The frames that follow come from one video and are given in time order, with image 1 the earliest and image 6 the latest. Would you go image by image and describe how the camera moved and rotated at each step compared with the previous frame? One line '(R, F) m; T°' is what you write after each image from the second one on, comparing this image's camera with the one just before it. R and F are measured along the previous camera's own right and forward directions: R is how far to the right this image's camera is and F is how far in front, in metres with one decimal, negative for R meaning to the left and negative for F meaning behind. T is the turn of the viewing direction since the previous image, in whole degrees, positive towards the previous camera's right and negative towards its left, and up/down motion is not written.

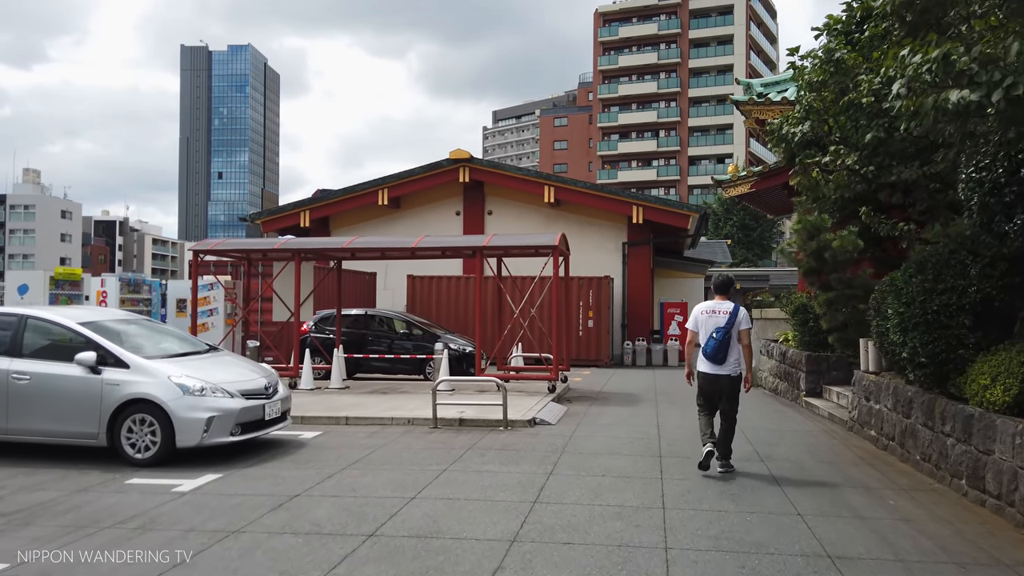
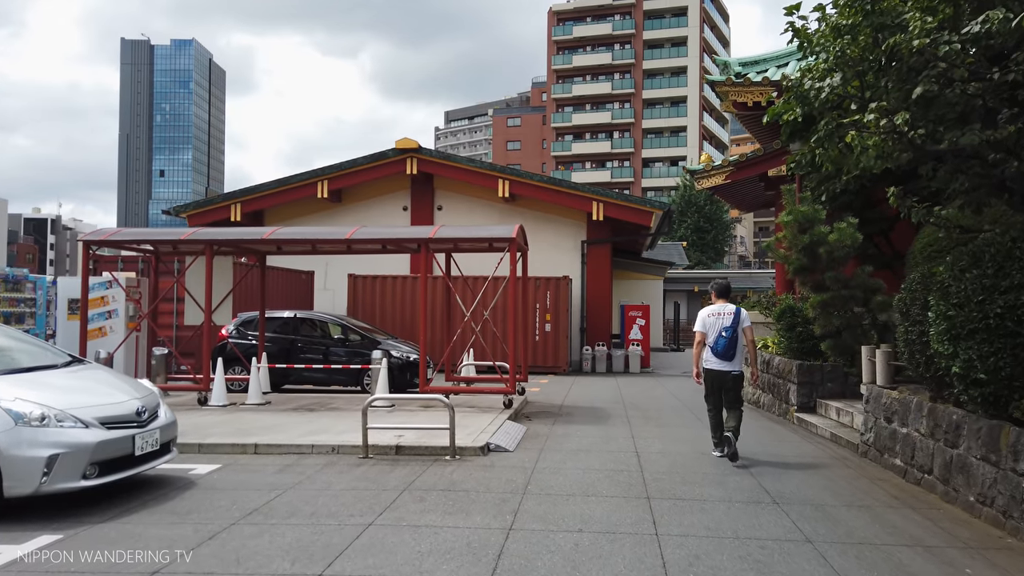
(0.0, +1.6) m; +4°
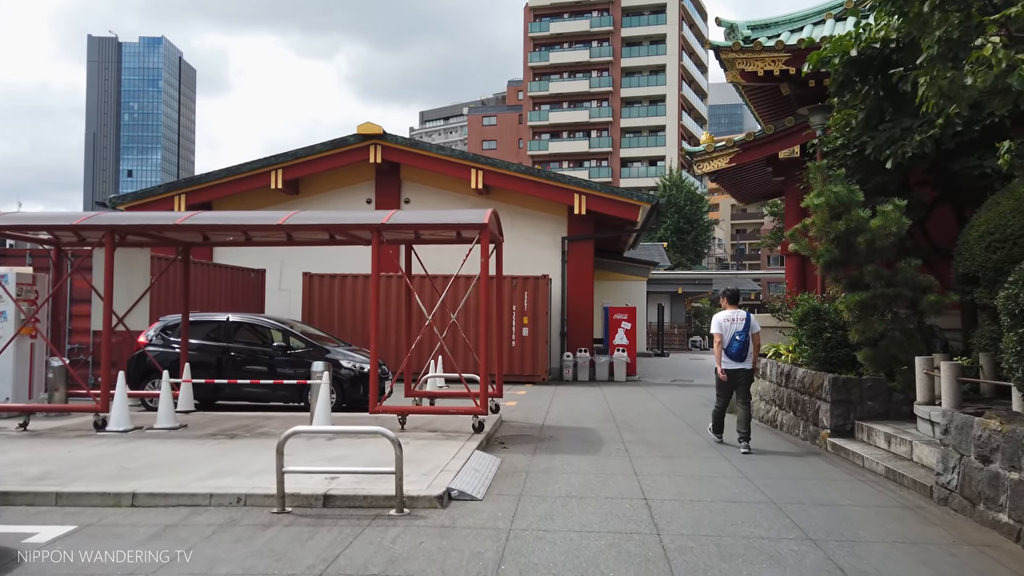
(+0.1, +1.9) m; +2°
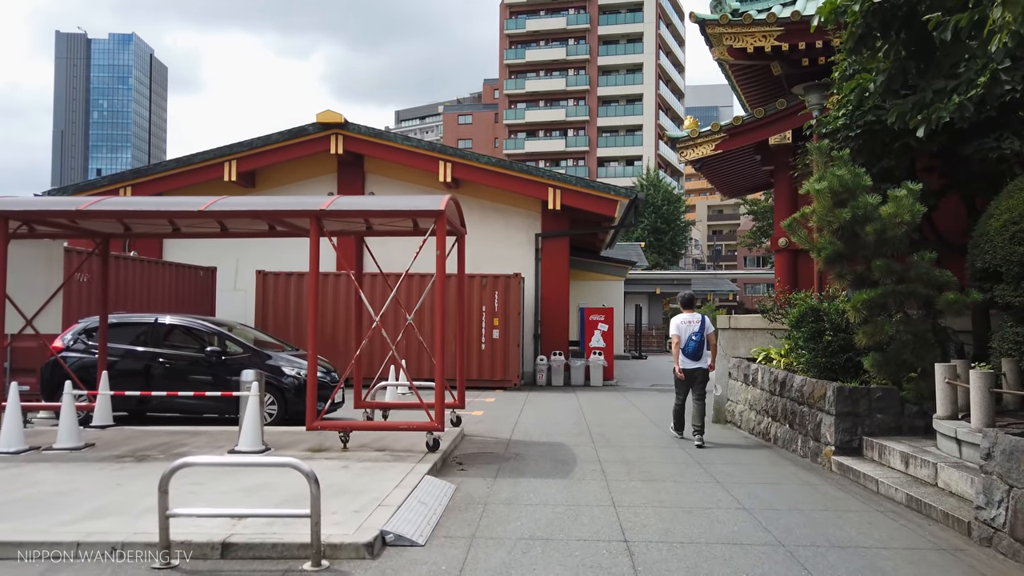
(+0.2, +1.1) m; +2°
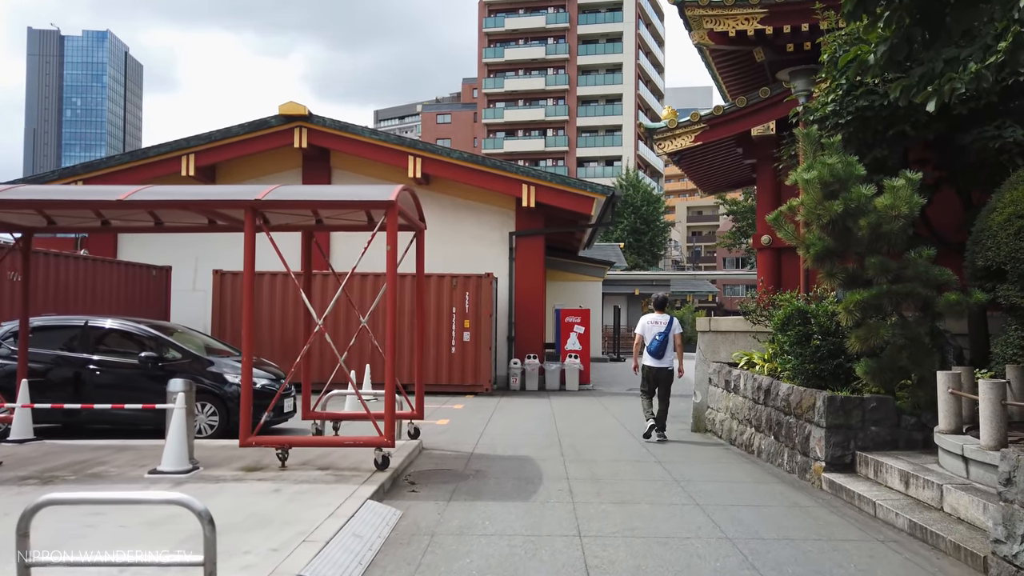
(+0.2, +0.7) m; +1°
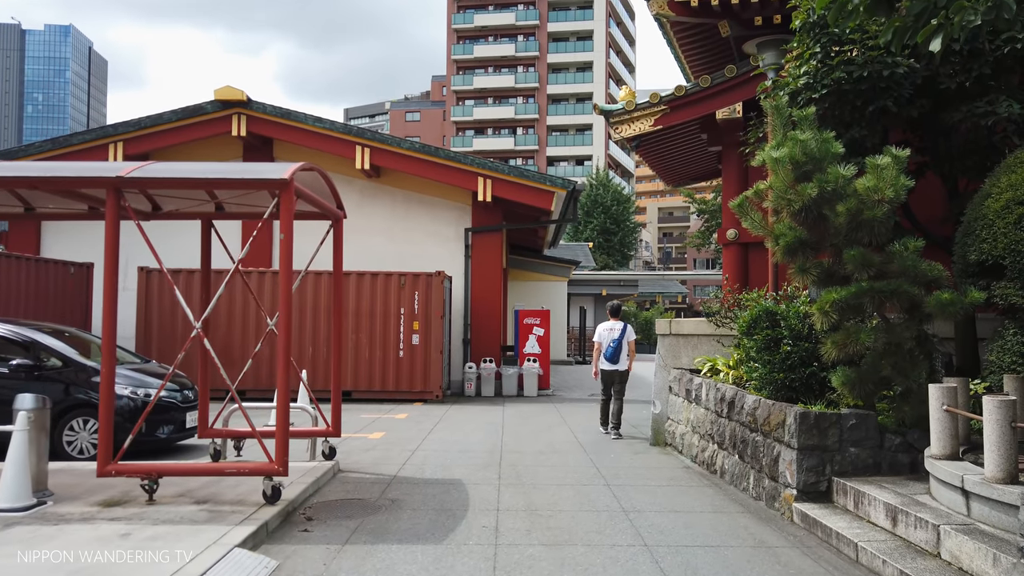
(+0.4, +1.0) m; +2°
